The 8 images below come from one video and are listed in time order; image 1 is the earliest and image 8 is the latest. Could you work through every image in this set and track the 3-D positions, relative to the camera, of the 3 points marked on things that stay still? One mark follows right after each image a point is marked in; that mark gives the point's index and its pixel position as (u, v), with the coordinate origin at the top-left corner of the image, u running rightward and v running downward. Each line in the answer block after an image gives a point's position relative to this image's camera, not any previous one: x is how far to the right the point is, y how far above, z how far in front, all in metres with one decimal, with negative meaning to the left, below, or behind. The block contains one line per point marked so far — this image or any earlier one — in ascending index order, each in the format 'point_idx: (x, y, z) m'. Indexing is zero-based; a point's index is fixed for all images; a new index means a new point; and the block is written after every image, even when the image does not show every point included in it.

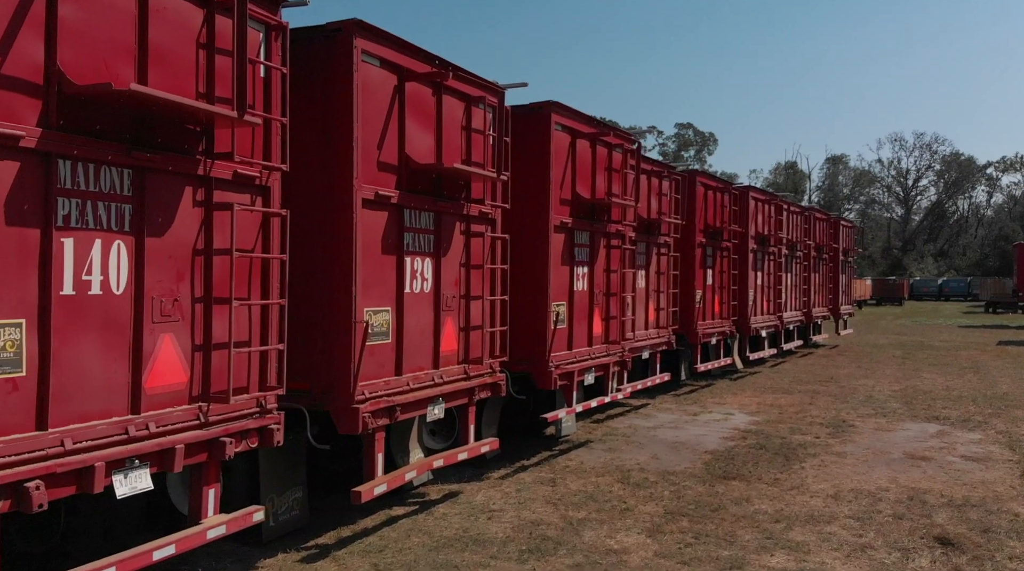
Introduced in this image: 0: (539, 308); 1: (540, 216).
0: (+0.3, -0.2, +10.6) m
1: (+0.3, +0.7, +10.6) m
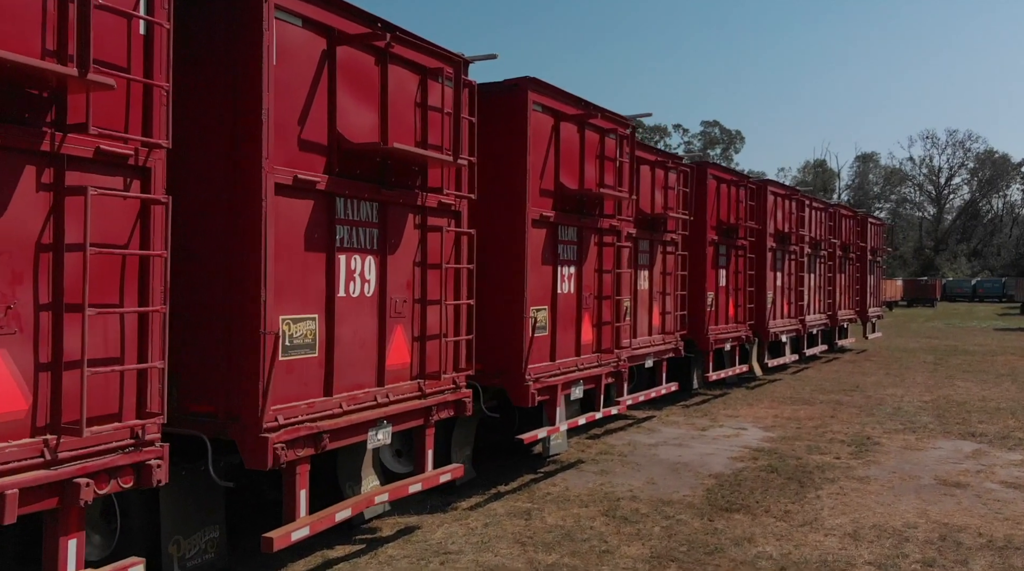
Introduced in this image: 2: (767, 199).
0: (0.0, -0.3, +9.3) m
1: (0.0, +0.7, +9.3) m
2: (+4.5, +1.5, +18.2) m
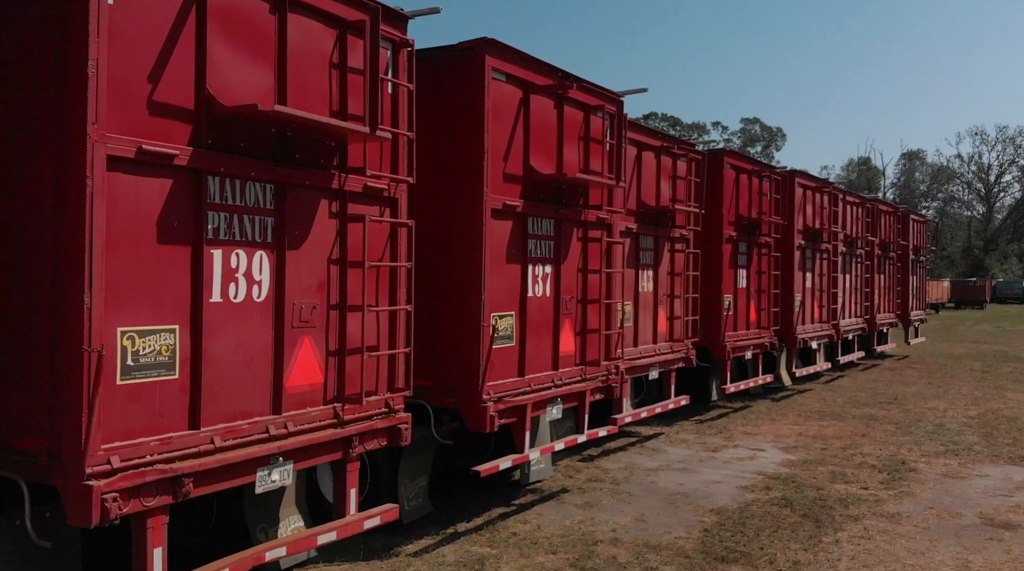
0: (-0.3, -0.3, +7.8) m
1: (-0.3, +0.7, +7.8) m
2: (+4.5, +1.5, +16.5) m
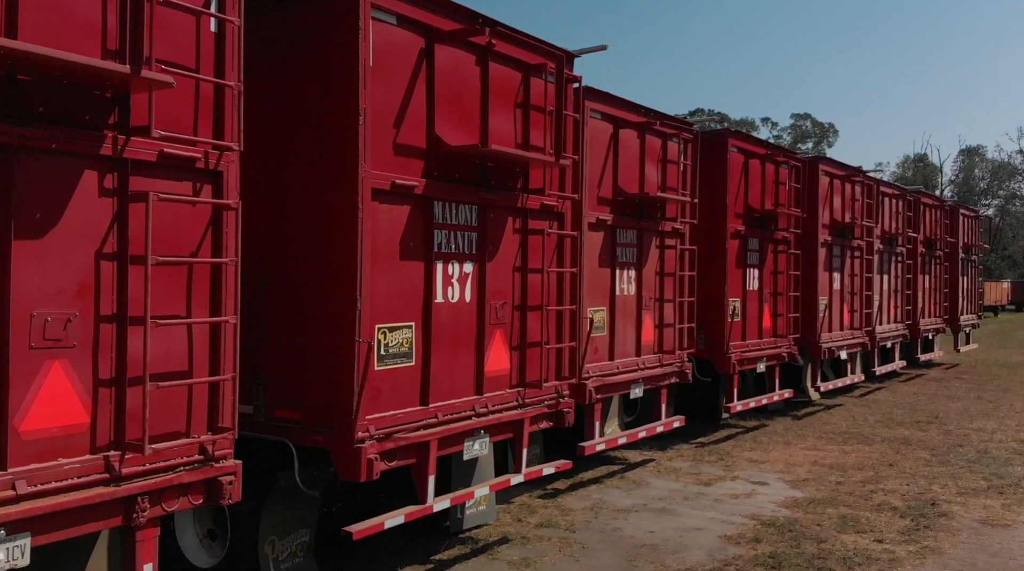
0: (-1.0, -0.3, +6.0) m
1: (-1.0, +0.6, +6.0) m
2: (+4.3, +1.4, +14.5) m
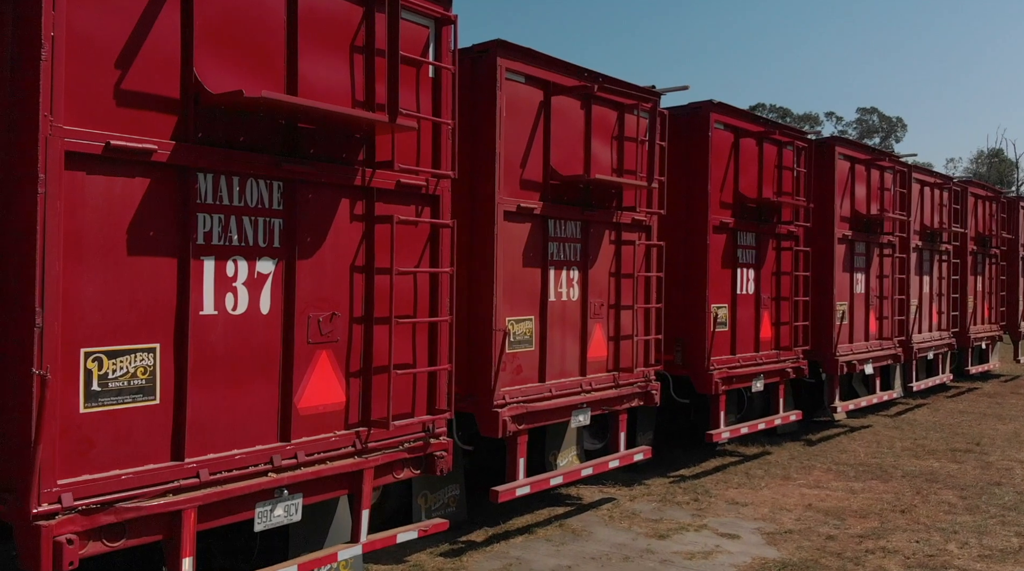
0: (-2.0, -0.3, +4.2) m
1: (-2.0, +0.6, +4.2) m
2: (+3.9, +1.4, +12.3) m
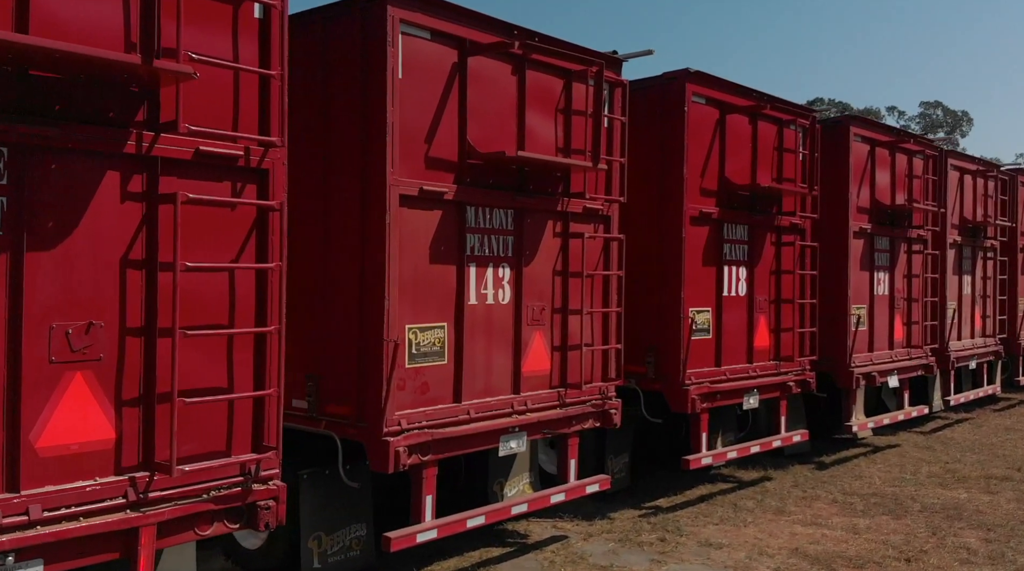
0: (-2.8, -0.3, +3.0) m
1: (-2.8, +0.6, +3.0) m
2: (+3.5, +1.4, +10.7) m
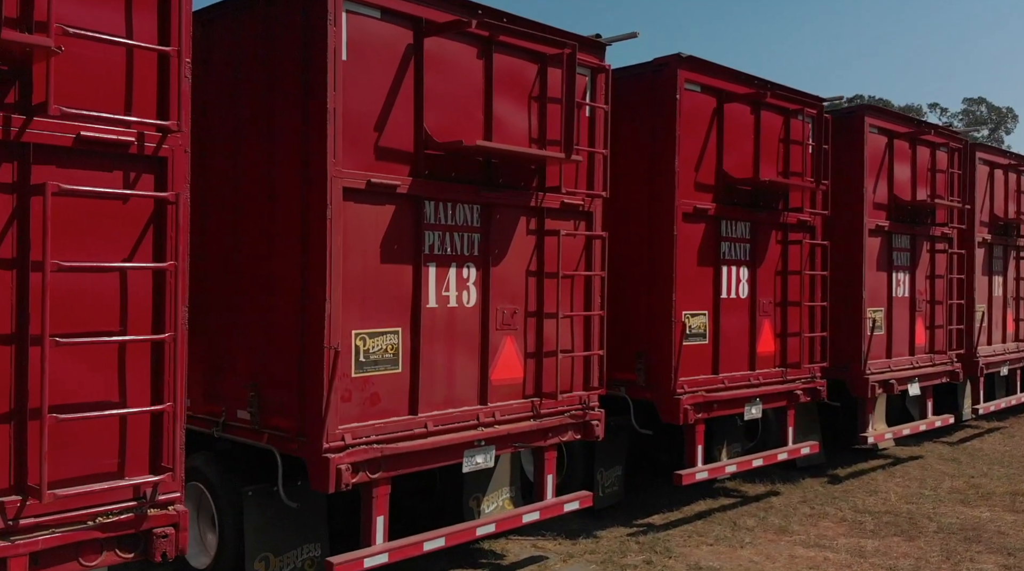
0: (-3.2, -0.3, +2.5) m
1: (-3.1, +0.6, +2.5) m
2: (+3.5, +1.4, +10.0) m
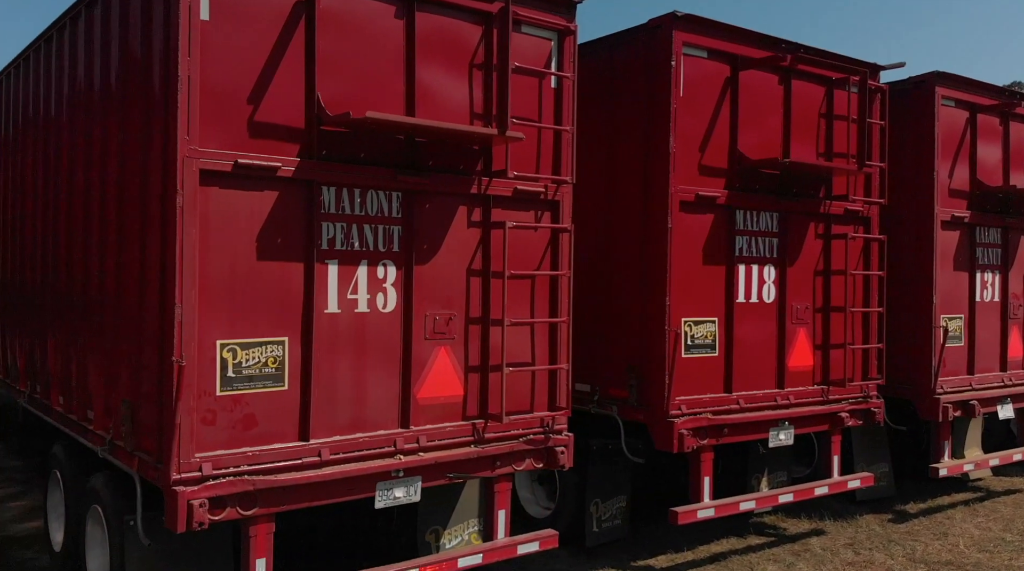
0: (-4.1, -0.3, +2.0) m
1: (-4.1, +0.6, +2.0) m
2: (+3.5, +1.4, +8.5) m
